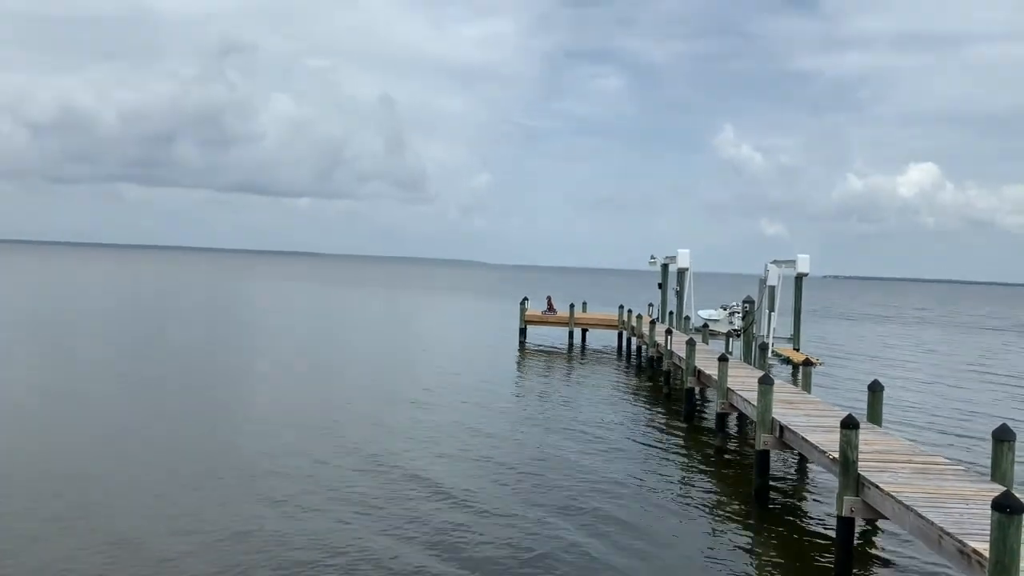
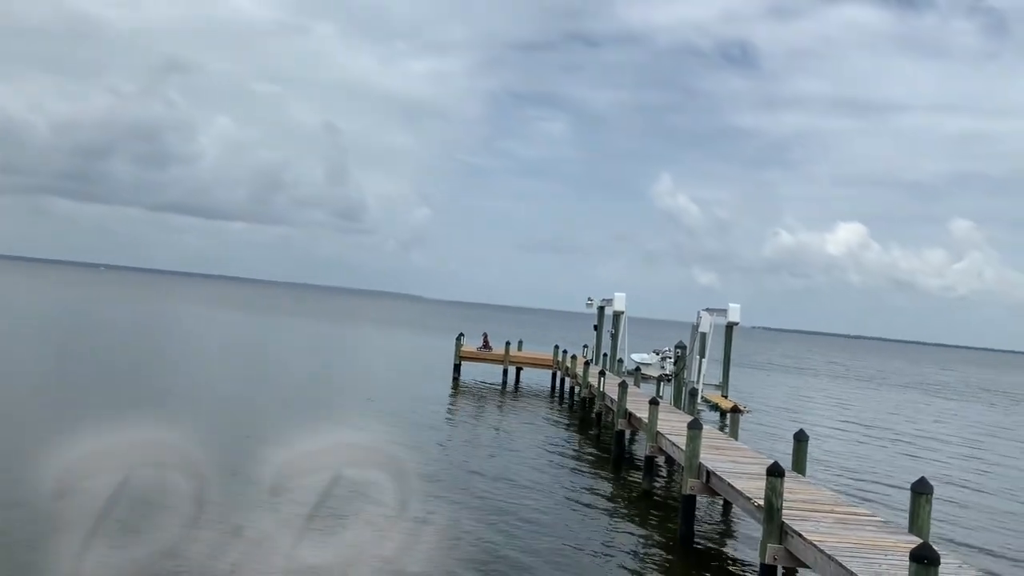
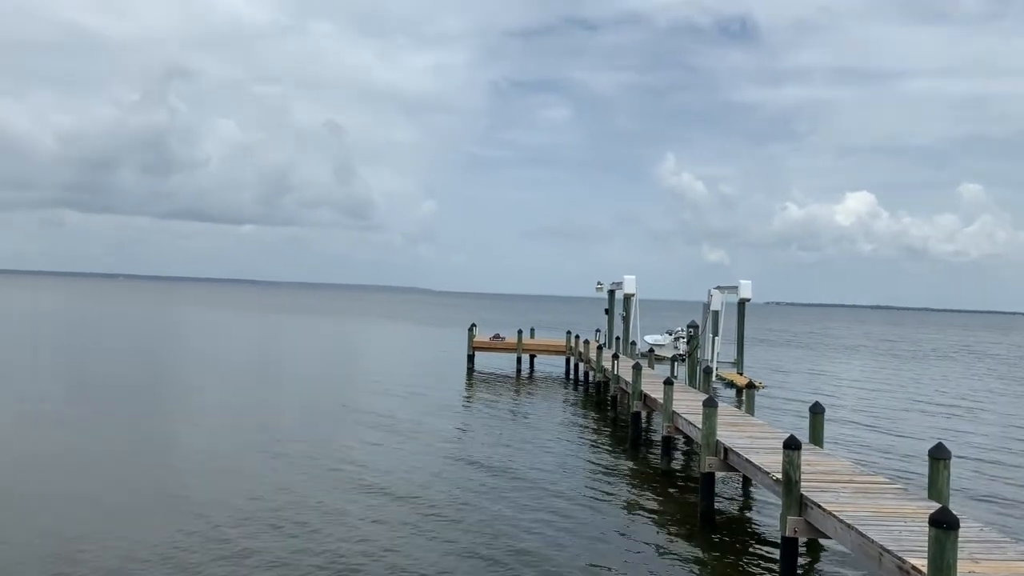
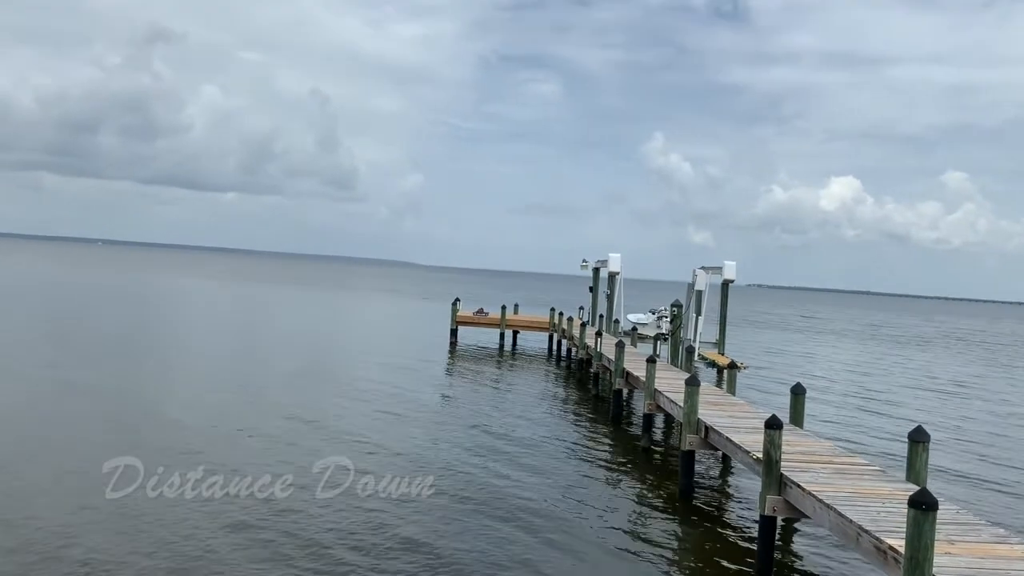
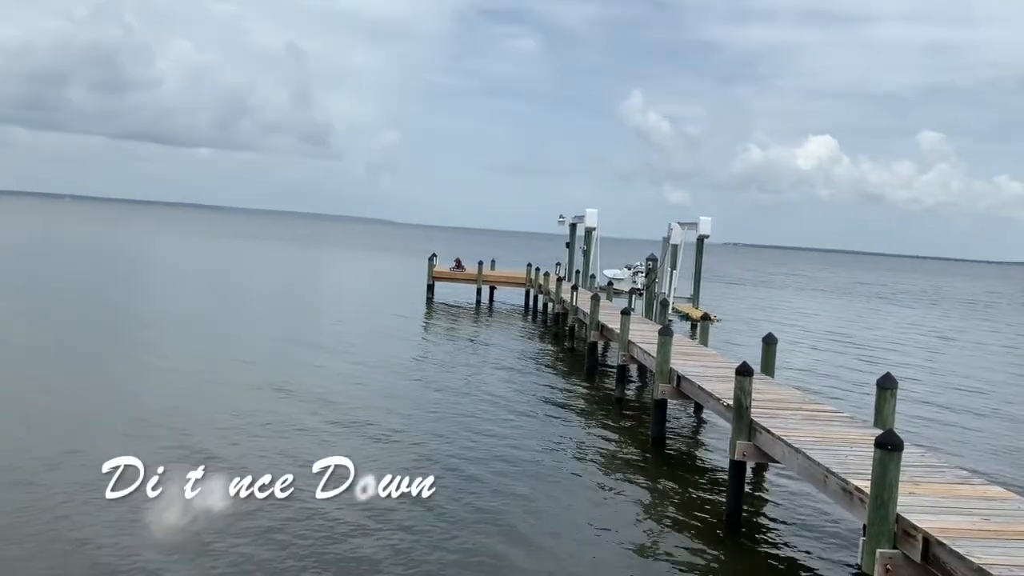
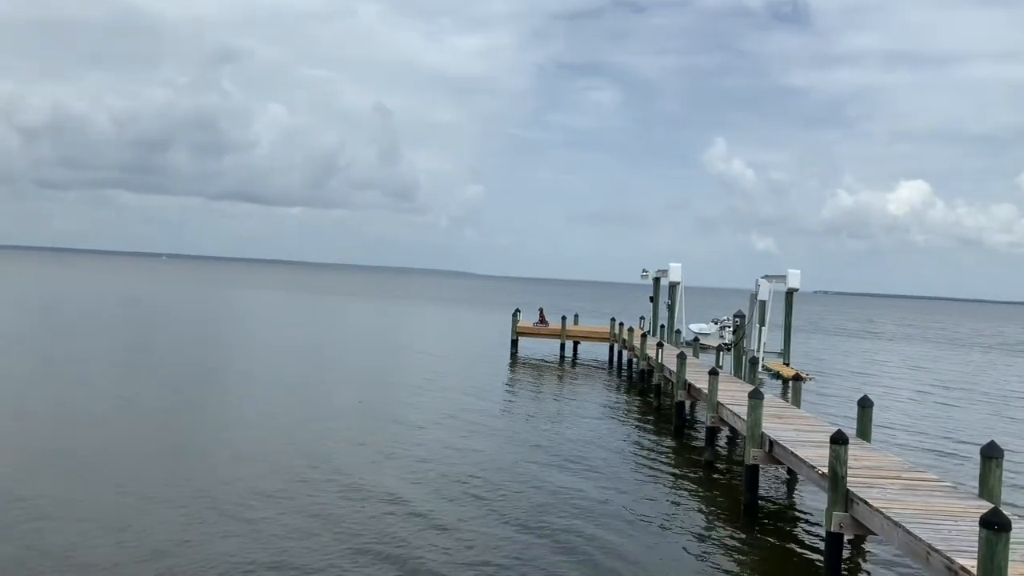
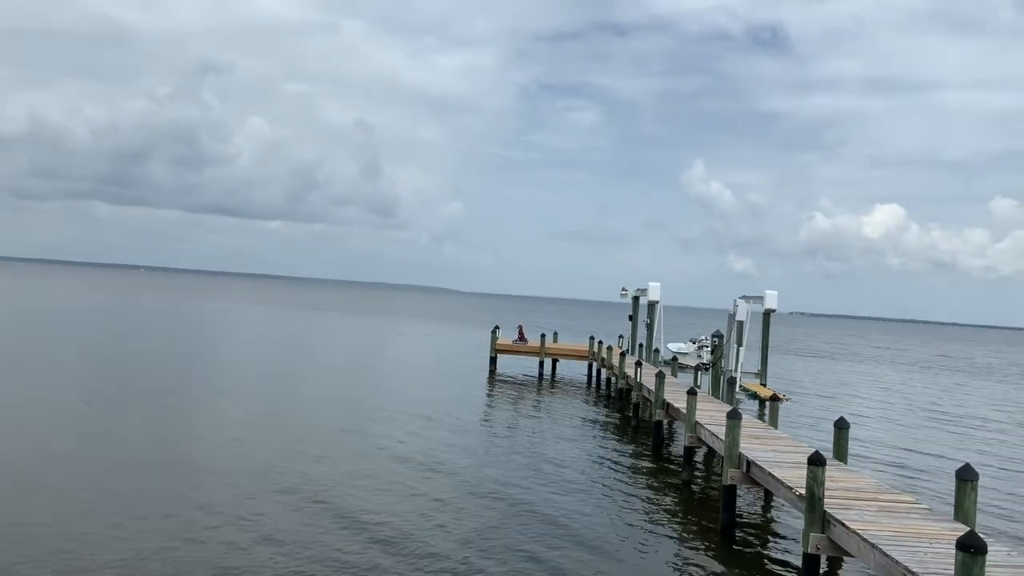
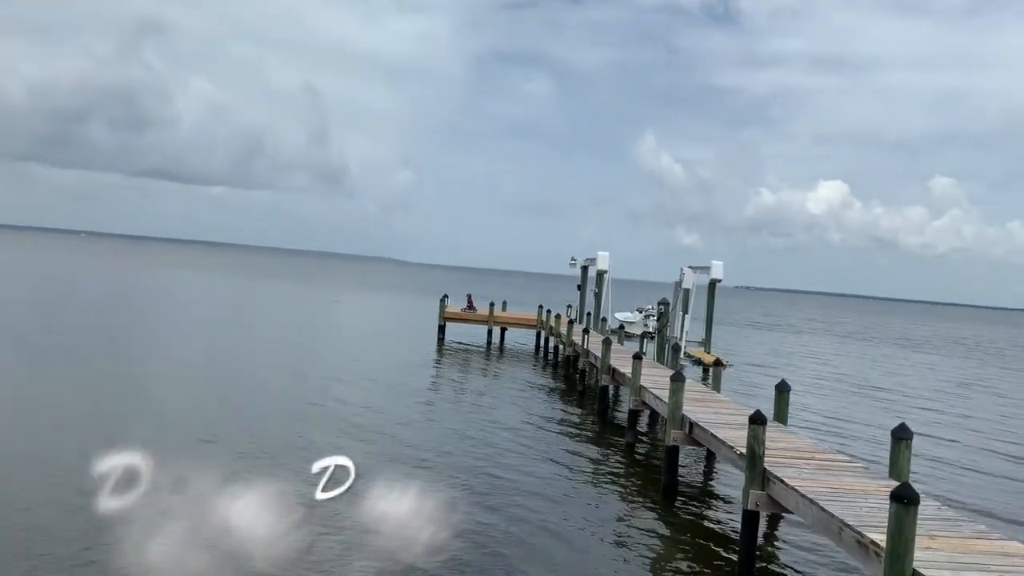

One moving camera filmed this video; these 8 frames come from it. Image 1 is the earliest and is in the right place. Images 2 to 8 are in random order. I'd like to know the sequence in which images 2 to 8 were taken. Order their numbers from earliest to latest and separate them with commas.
6, 7, 2, 8, 5, 4, 3
